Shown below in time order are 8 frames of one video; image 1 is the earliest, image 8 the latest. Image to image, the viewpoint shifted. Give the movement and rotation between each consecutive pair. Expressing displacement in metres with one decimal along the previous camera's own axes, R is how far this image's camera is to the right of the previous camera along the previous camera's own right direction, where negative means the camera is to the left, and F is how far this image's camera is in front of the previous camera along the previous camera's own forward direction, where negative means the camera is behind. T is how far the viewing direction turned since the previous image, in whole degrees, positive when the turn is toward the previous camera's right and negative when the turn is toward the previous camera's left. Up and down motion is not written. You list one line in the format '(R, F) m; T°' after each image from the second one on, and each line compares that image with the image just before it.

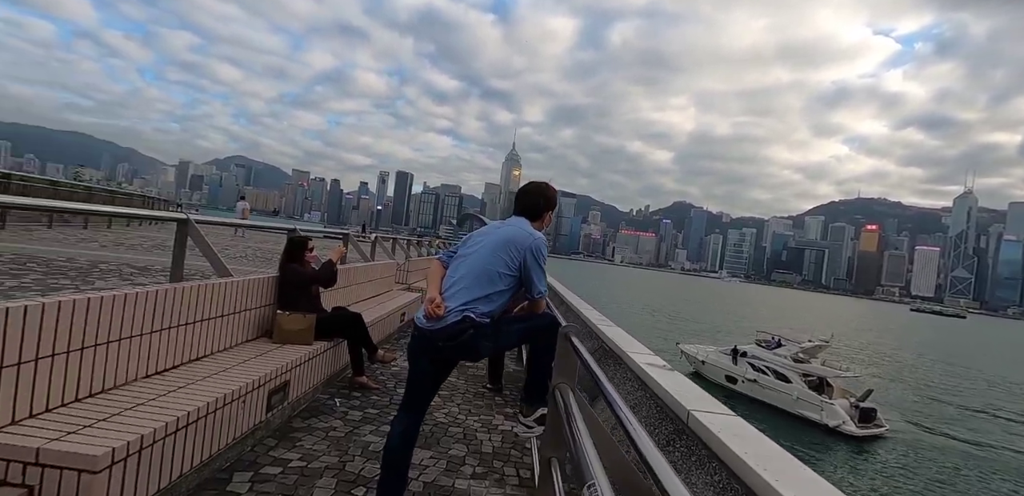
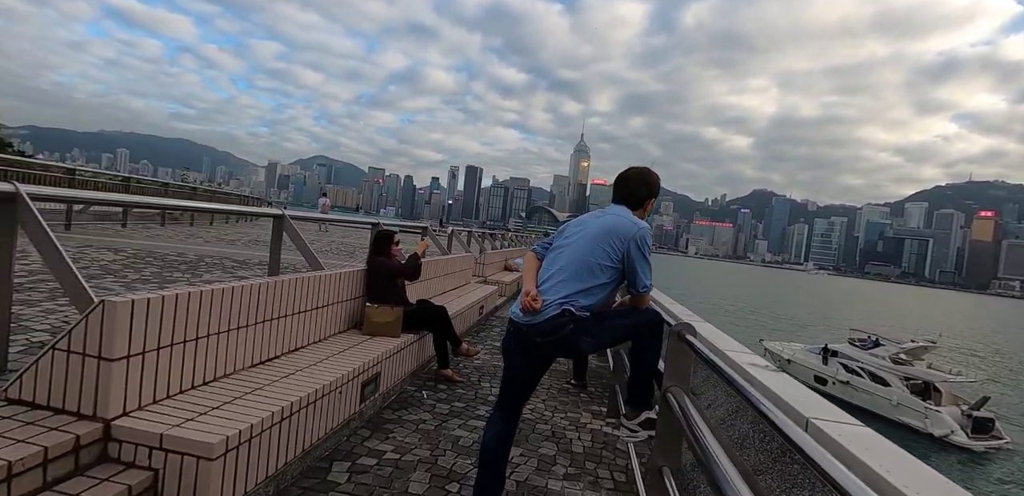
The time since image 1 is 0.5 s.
(-0.2, +0.1) m; -8°
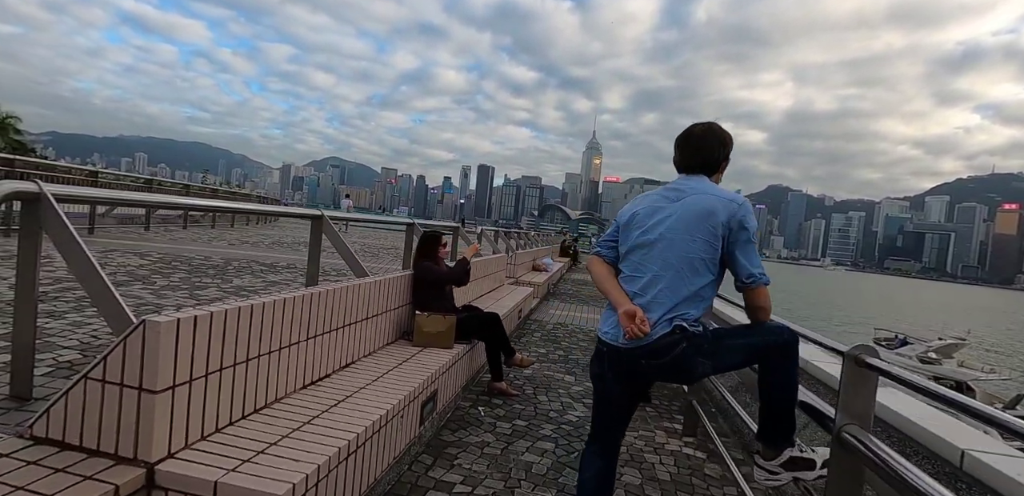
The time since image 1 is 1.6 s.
(-0.4, +0.4) m; -1°
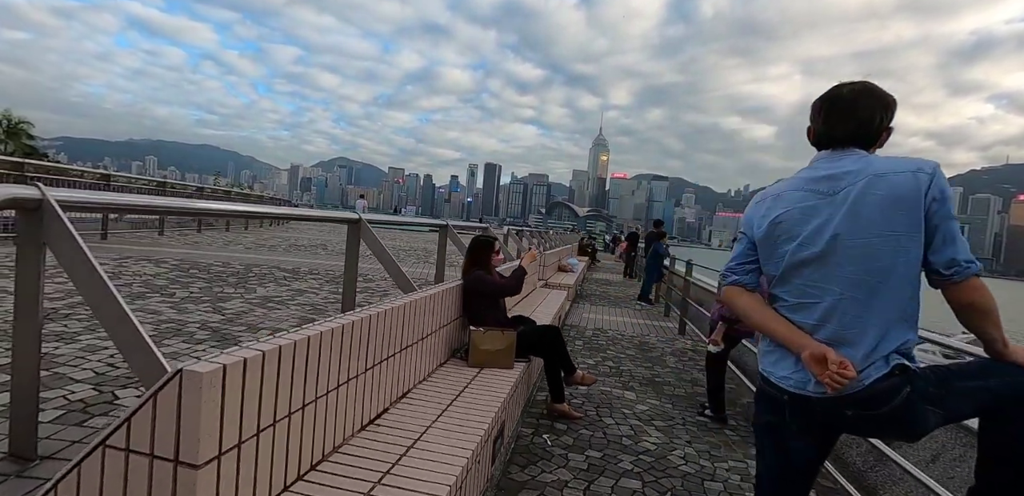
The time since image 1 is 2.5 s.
(-0.4, +0.5) m; -1°
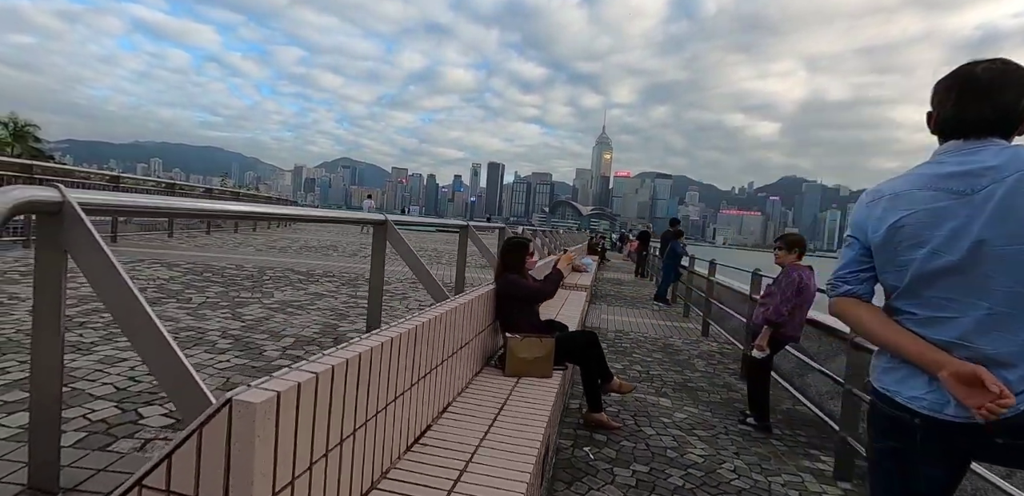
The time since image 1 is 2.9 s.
(-0.2, +0.2) m; 0°
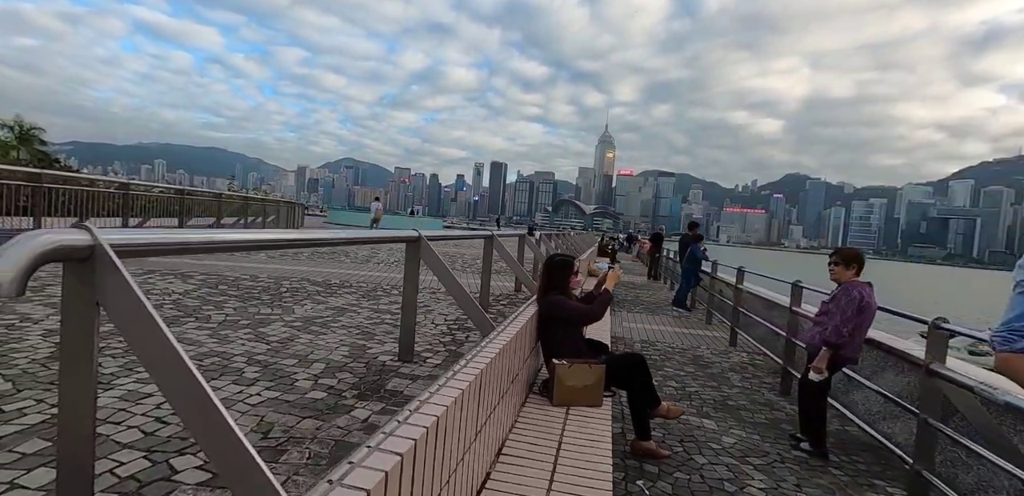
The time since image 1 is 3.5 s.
(-0.3, +0.2) m; 0°
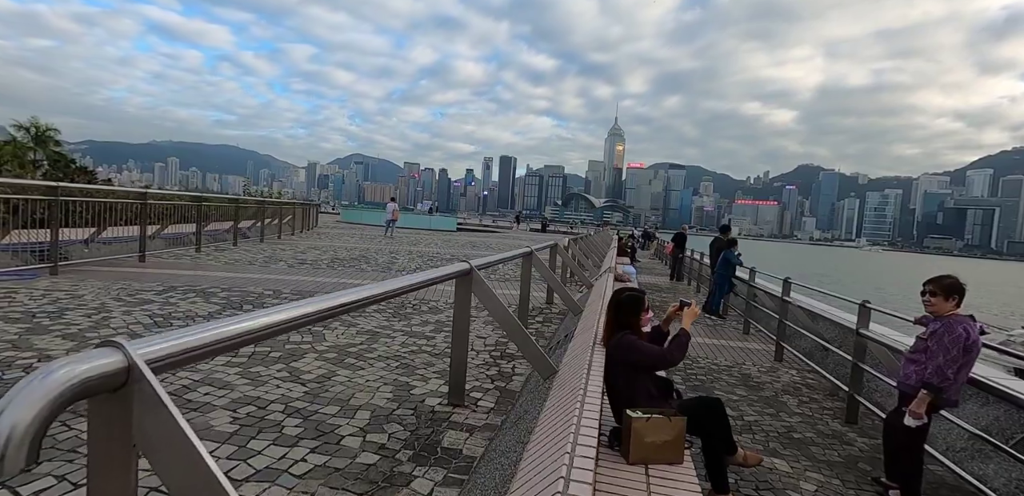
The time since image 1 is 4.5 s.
(-0.3, +0.4) m; -1°
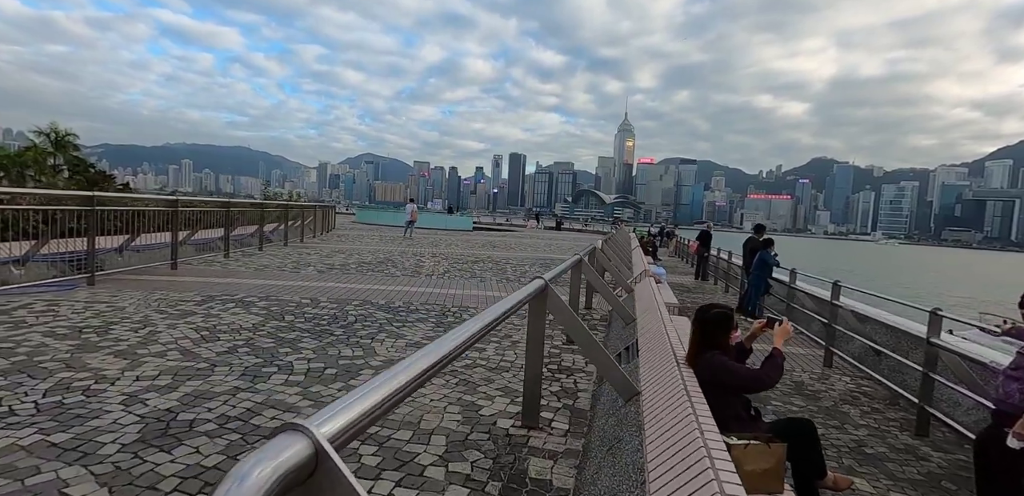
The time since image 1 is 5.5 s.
(-0.4, +0.2) m; -1°
